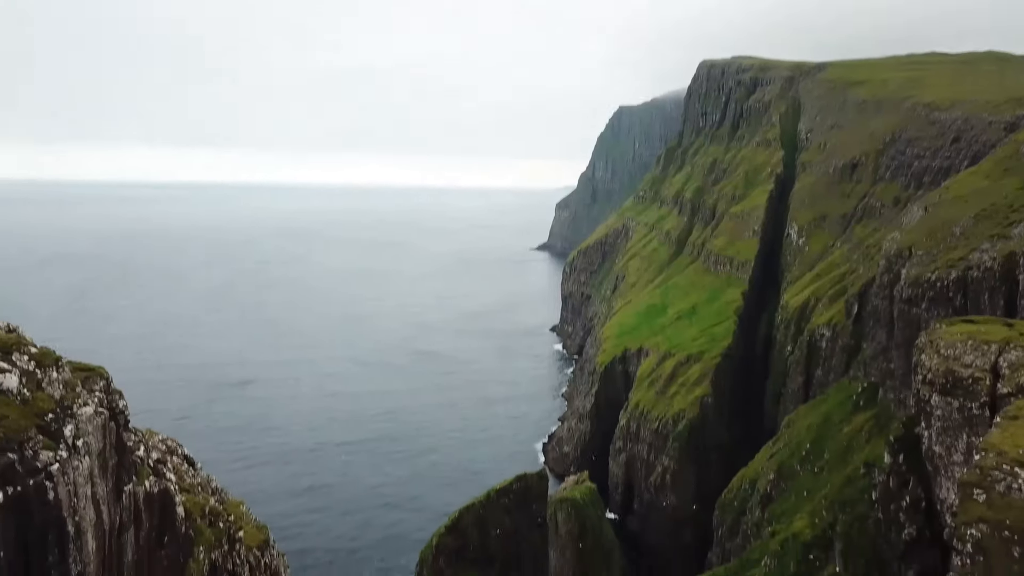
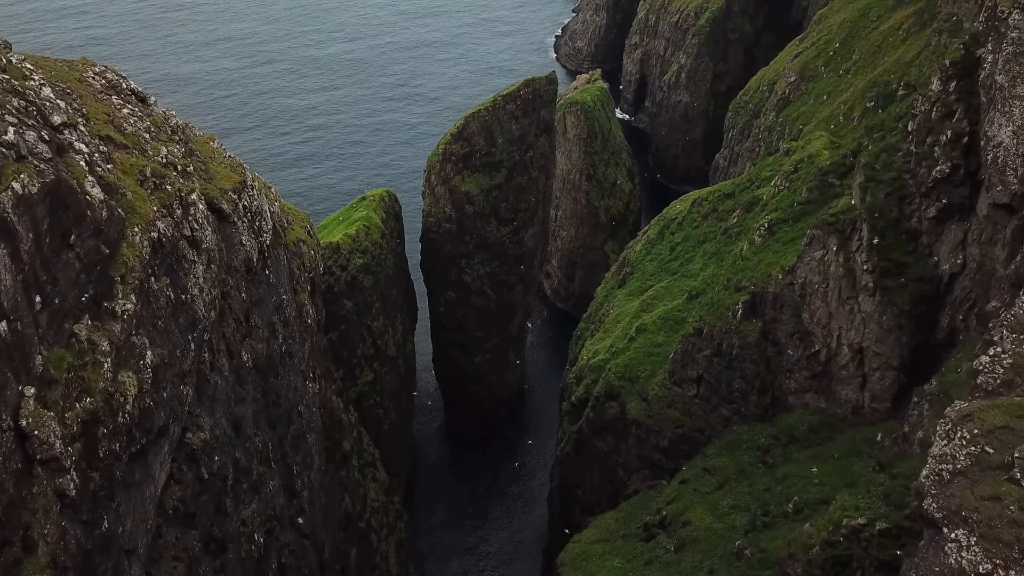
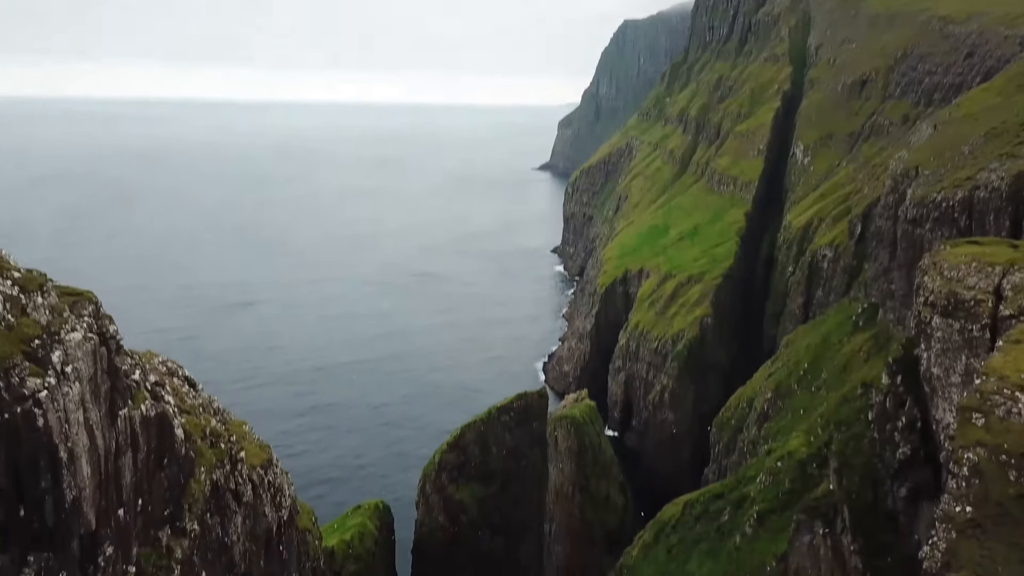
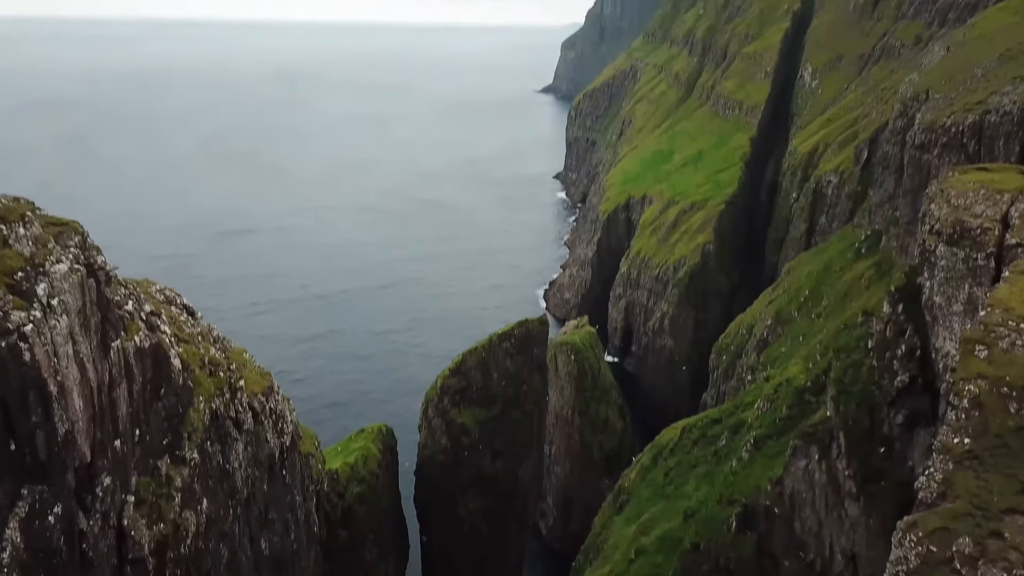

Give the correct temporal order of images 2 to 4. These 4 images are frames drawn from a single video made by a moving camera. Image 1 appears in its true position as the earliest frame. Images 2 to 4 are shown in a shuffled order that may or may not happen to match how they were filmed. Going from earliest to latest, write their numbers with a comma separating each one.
3, 4, 2
